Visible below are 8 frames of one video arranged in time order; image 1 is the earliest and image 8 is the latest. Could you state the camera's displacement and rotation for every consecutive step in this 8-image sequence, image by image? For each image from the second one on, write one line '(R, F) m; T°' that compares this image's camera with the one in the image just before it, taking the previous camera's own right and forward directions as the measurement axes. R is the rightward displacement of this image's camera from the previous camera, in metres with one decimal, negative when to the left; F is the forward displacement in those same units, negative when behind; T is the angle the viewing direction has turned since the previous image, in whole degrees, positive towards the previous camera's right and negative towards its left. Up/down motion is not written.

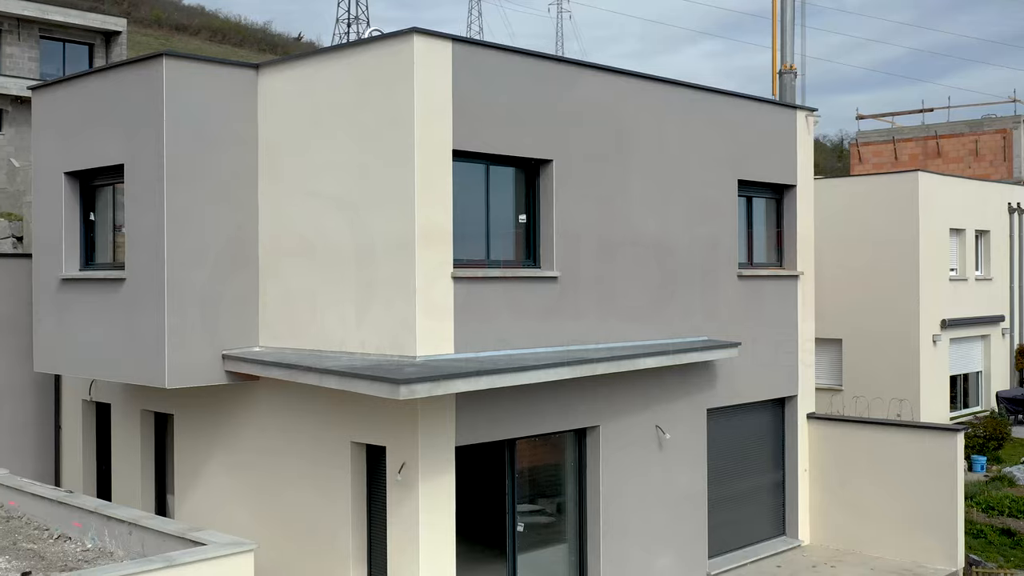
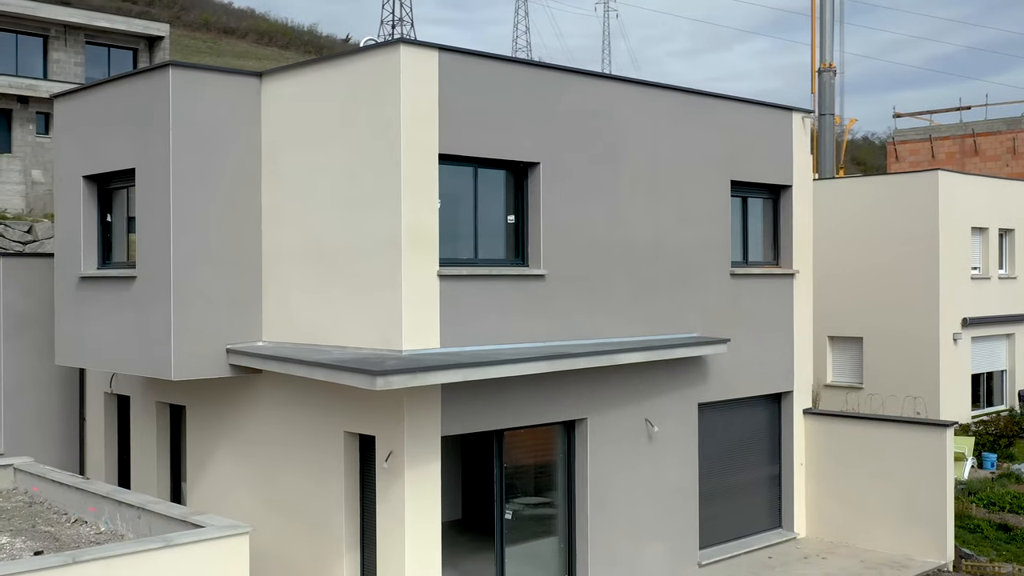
(+0.6, -0.4) m; -2°
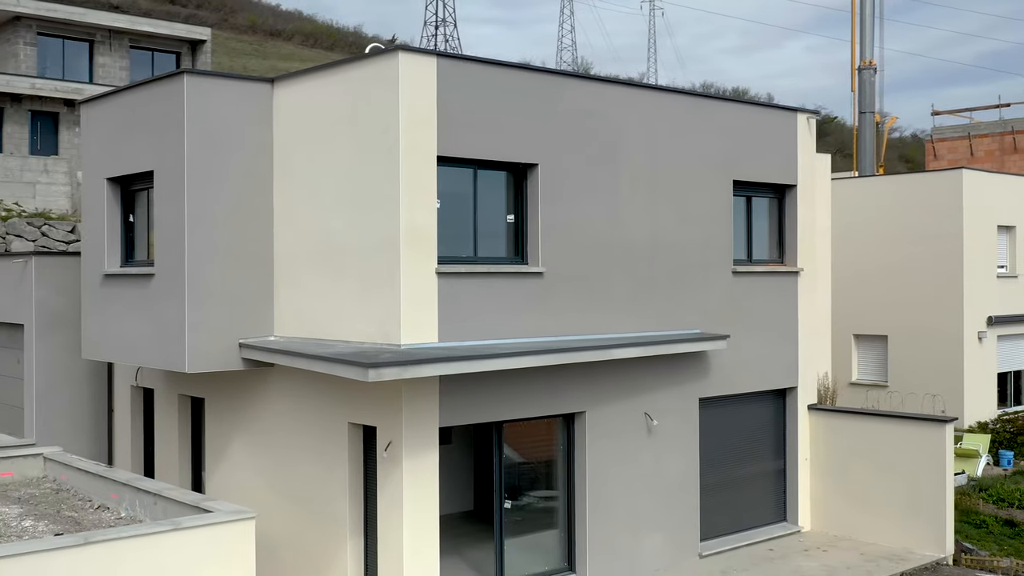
(+0.5, -0.3) m; -2°
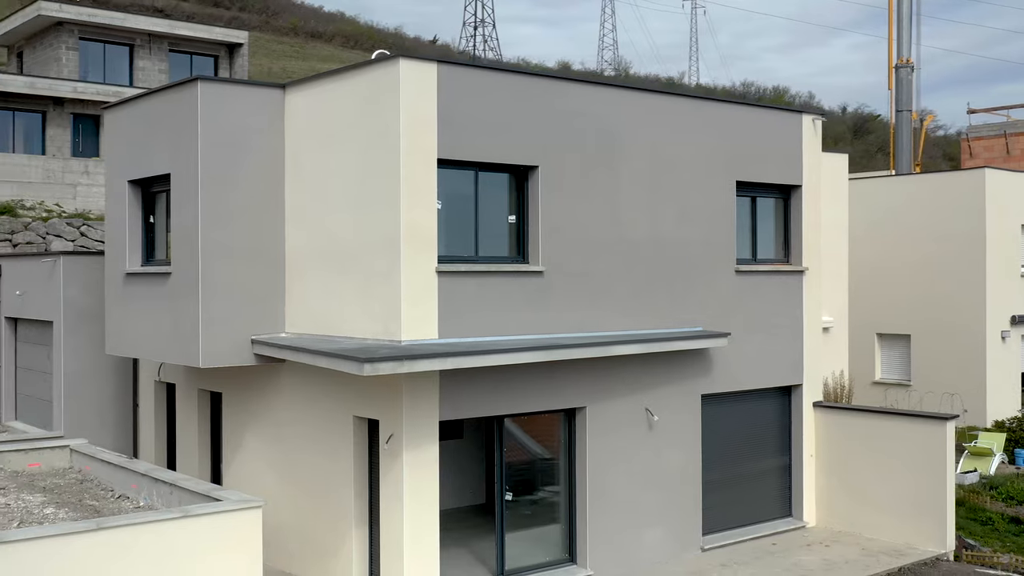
(+0.4, -0.3) m; -2°
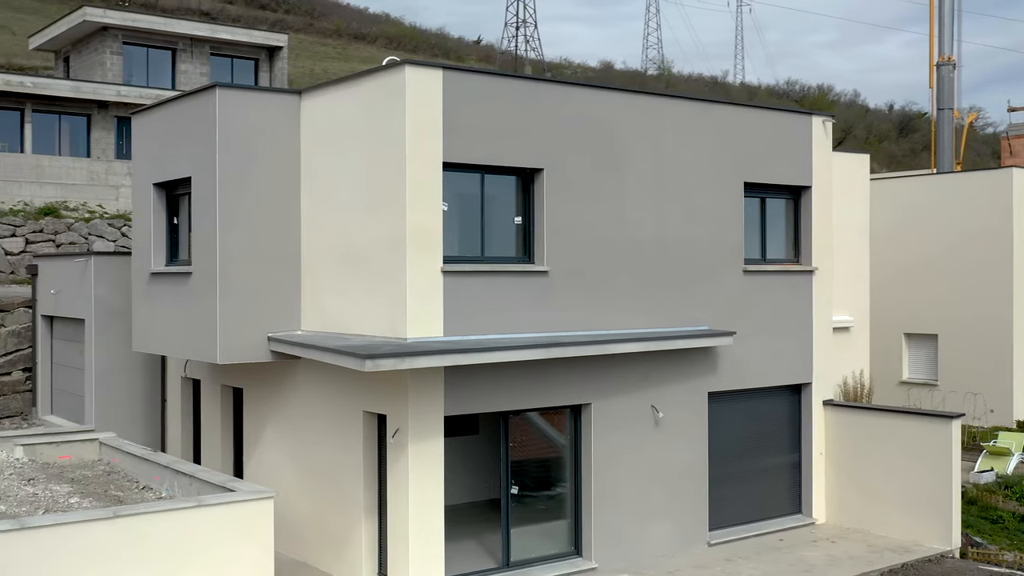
(+0.4, -0.3) m; -2°
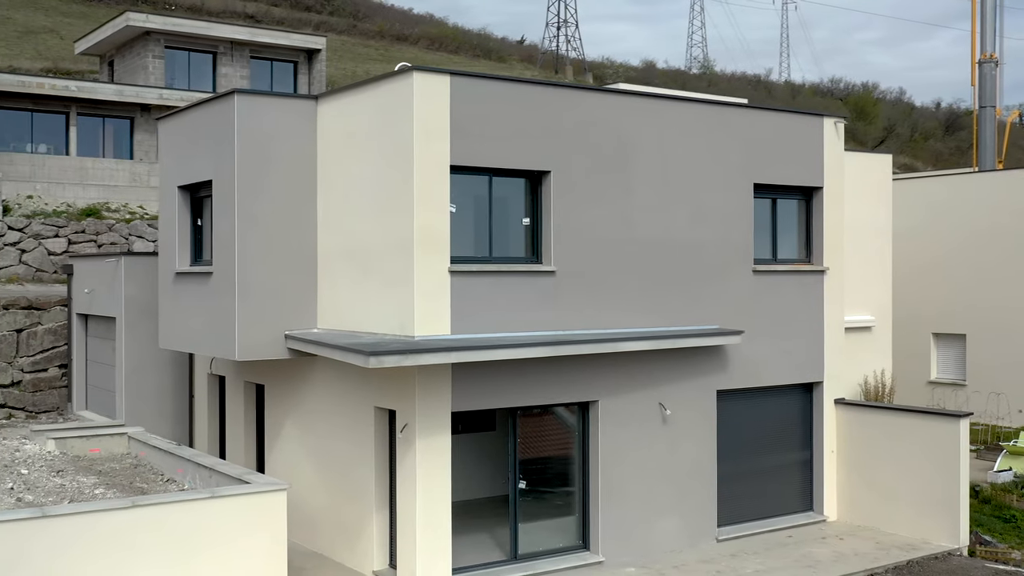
(+0.4, -0.3) m; -2°
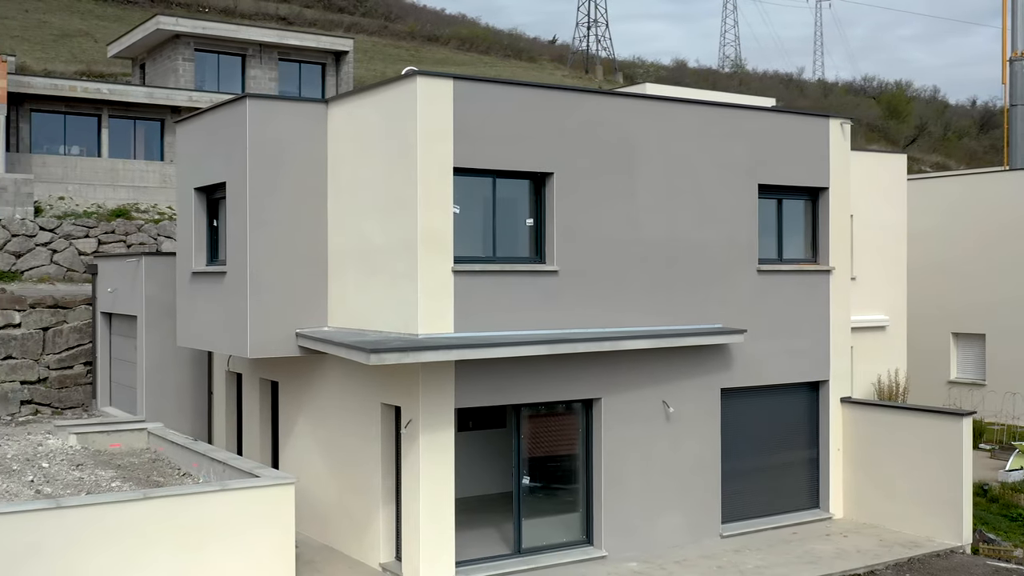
(+0.3, -0.2) m; -2°
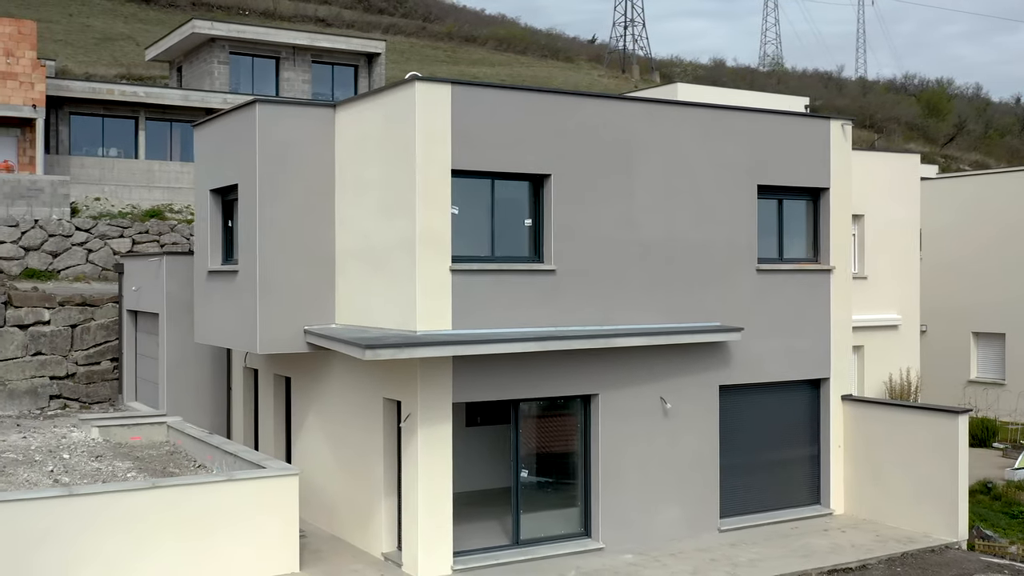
(+0.4, -0.3) m; -2°
